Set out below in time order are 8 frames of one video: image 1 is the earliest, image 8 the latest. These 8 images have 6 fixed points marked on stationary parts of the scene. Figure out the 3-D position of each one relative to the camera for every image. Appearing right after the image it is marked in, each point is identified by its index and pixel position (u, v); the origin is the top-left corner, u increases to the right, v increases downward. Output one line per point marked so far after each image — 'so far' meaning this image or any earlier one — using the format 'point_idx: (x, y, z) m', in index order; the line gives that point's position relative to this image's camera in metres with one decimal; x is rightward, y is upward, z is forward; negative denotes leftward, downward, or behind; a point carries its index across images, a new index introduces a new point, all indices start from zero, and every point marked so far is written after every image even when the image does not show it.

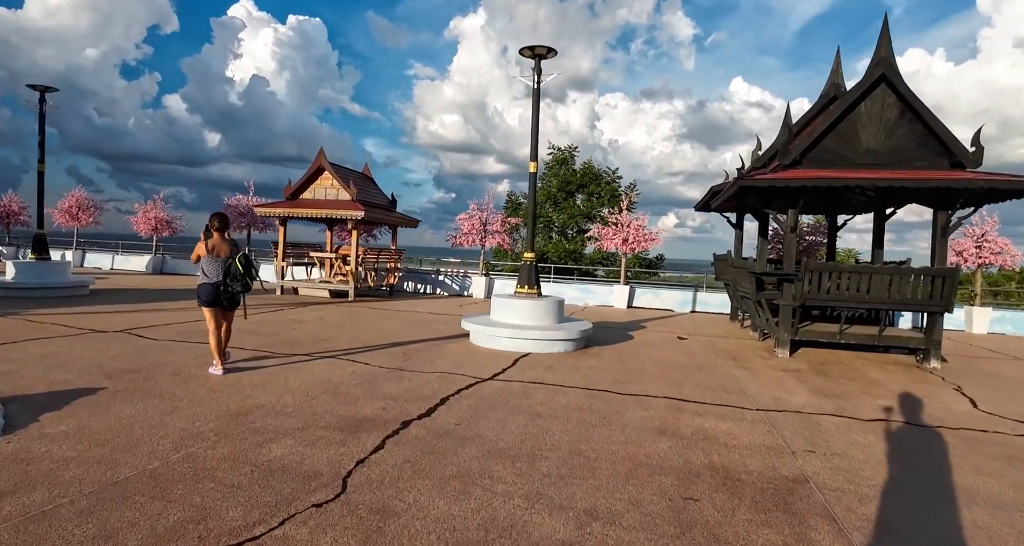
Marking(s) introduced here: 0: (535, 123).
0: (+0.4, +2.4, +9.0) m
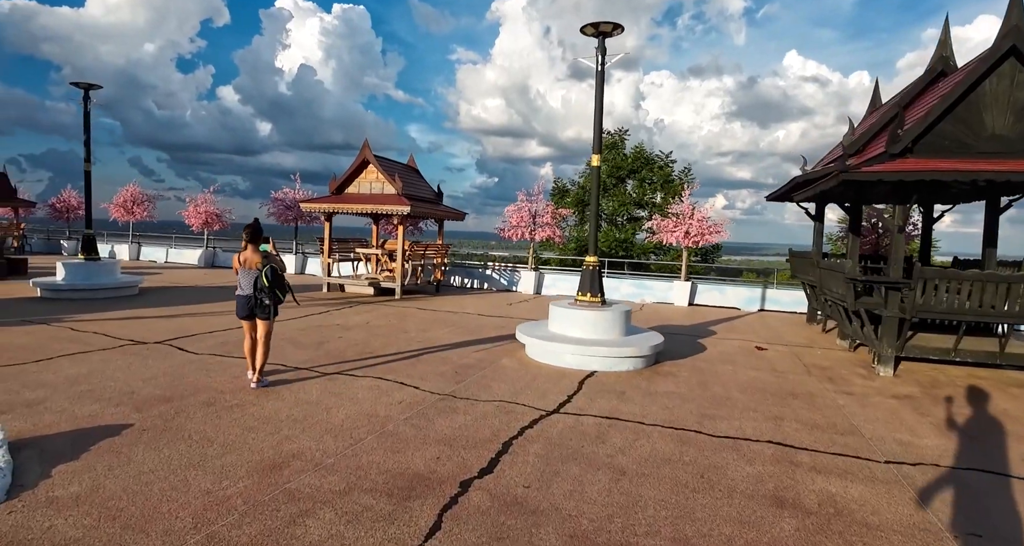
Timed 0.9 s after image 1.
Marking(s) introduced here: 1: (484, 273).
0: (+1.3, +2.4, +8.1) m
1: (-0.9, 0.0, +17.8) m
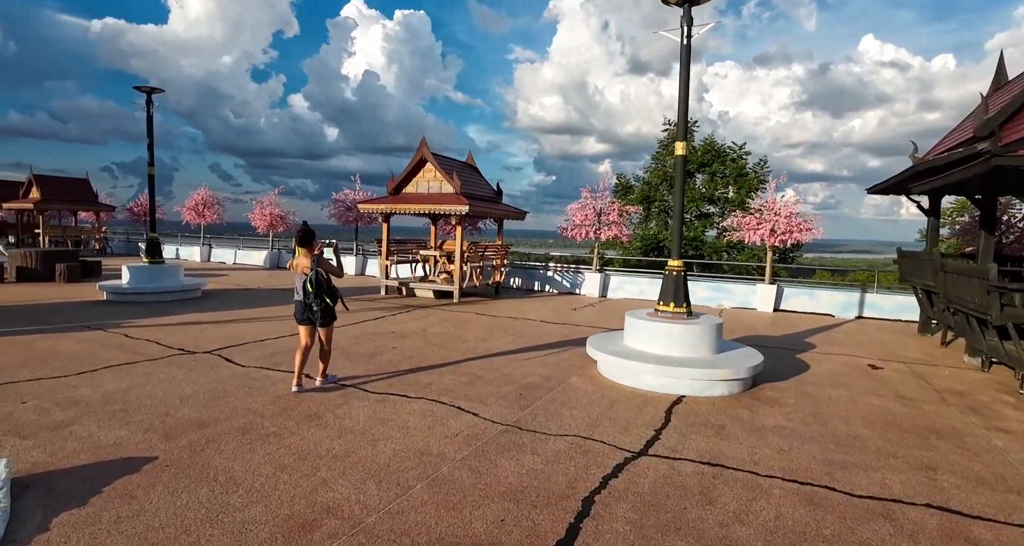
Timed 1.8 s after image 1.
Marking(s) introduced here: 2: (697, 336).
0: (+2.2, +2.3, +7.0) m
1: (+1.0, -0.1, +16.9) m
2: (+2.2, -0.7, +6.5) m
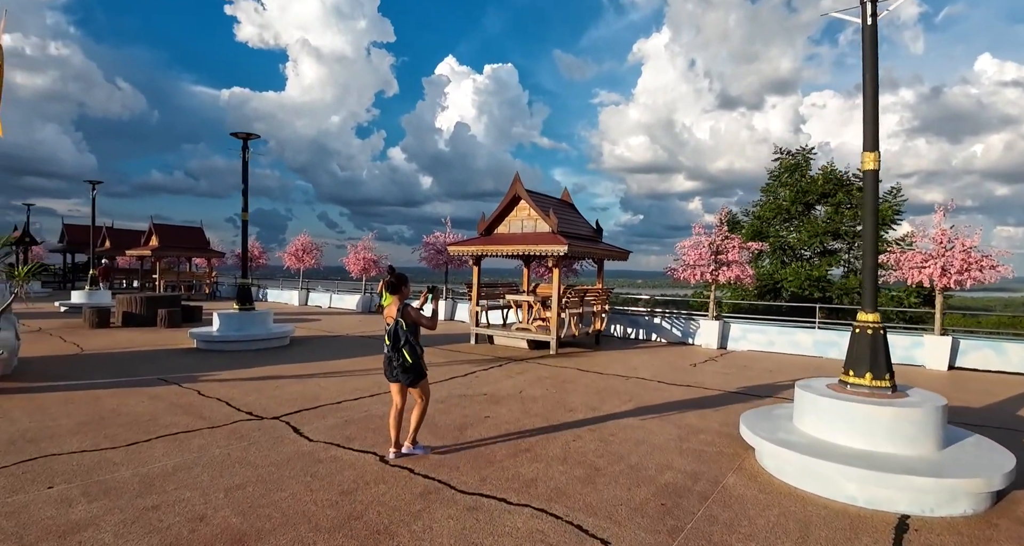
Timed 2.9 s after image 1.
0: (+3.3, +1.7, +5.2) m
1: (+3.7, -1.3, +15.0) m
2: (+3.3, -1.2, +4.6) m
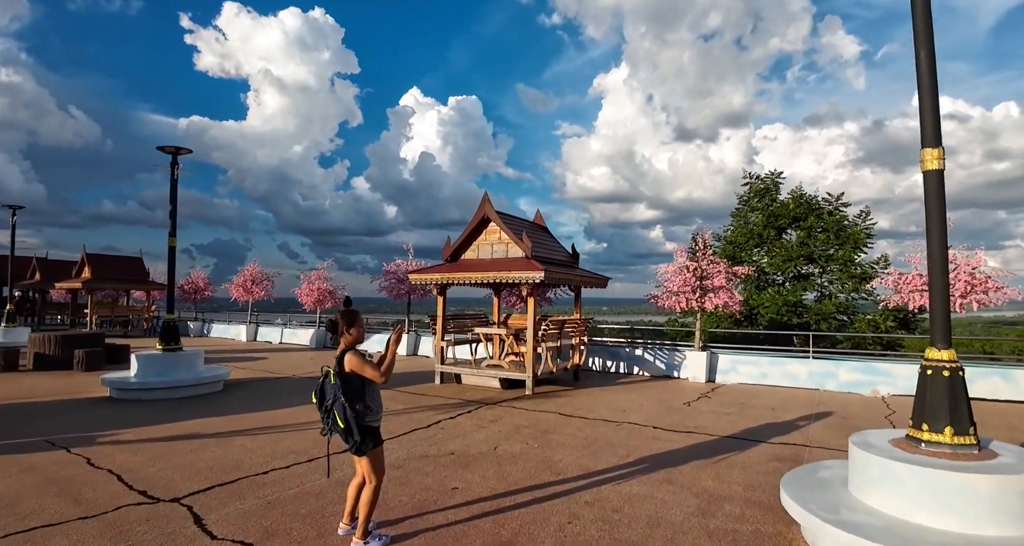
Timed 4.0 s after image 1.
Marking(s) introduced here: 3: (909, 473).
0: (+3.1, +1.6, +4.2) m
1: (+3.0, -2.0, +13.8) m
2: (+3.1, -1.4, +3.4) m
3: (+2.6, -1.3, +3.8) m
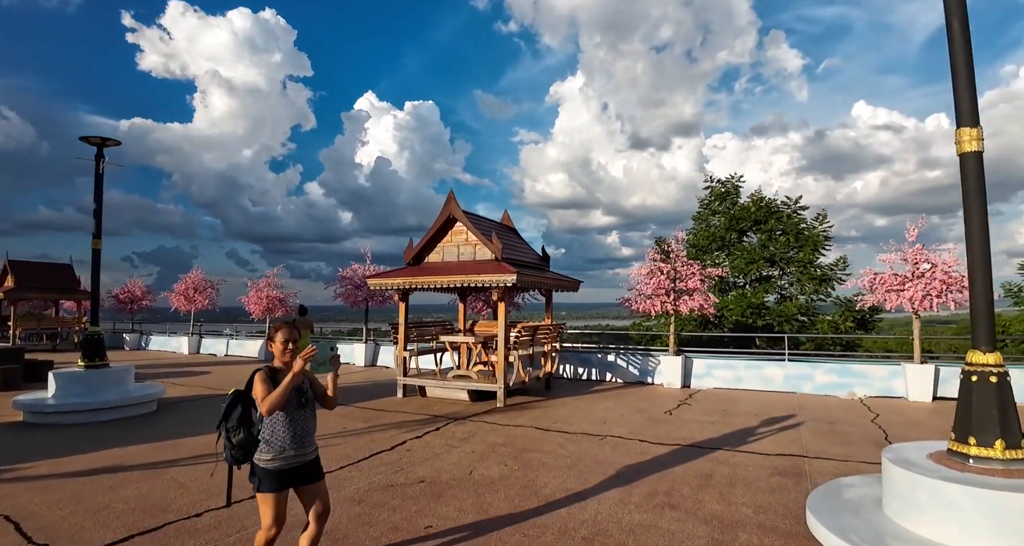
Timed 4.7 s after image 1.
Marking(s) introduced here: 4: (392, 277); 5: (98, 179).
0: (+3.0, +1.6, +3.7) m
1: (+2.2, -2.1, +13.3) m
2: (+3.1, -1.3, +2.9) m
3: (+2.6, -1.3, +3.3) m
4: (-2.4, -0.1, +11.1) m
5: (-7.4, +1.7, +10.0) m
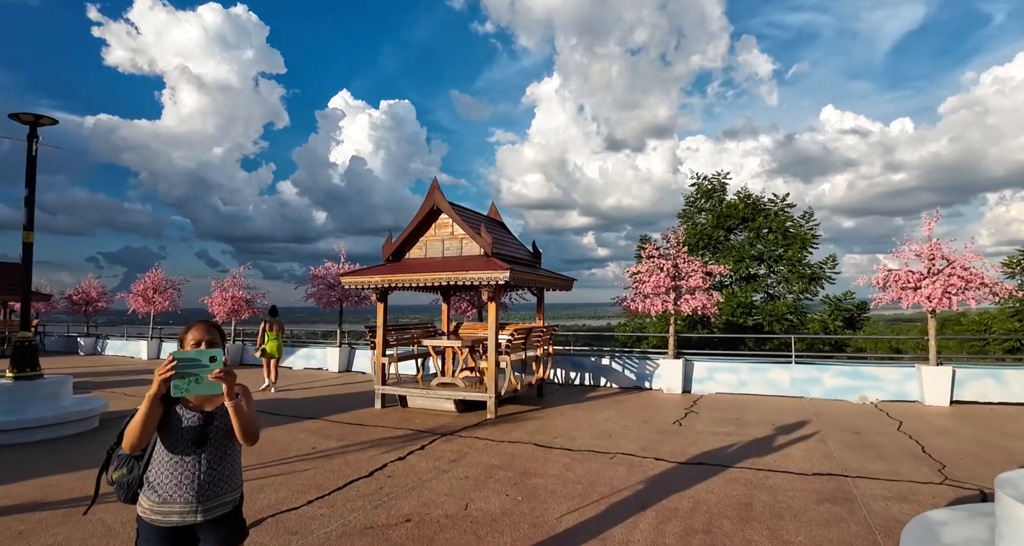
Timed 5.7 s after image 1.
0: (+3.1, +1.7, +2.9) m
1: (+1.9, -2.0, +12.4) m
2: (+3.3, -1.3, +2.1) m
3: (+2.7, -1.2, +2.4) m
4: (-2.5, 0.0, +10.1) m
5: (-7.5, +1.7, +8.8) m
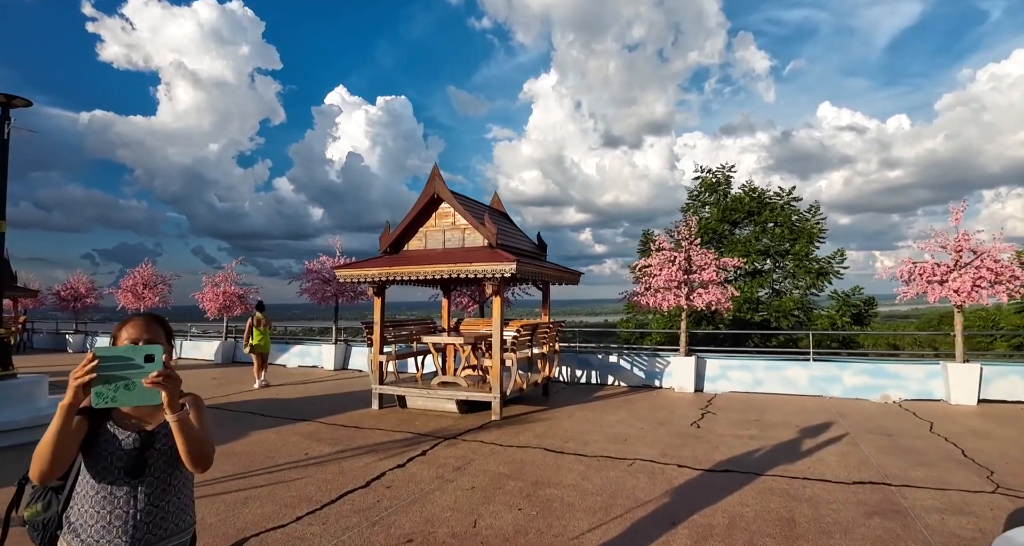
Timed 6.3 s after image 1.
0: (+3.3, +1.7, +2.4) m
1: (+2.0, -1.9, +11.9) m
2: (+3.4, -1.2, +1.6) m
3: (+2.8, -1.1, +1.9) m
4: (-2.5, +0.1, +9.5) m
5: (-7.4, +1.8, +8.2) m
